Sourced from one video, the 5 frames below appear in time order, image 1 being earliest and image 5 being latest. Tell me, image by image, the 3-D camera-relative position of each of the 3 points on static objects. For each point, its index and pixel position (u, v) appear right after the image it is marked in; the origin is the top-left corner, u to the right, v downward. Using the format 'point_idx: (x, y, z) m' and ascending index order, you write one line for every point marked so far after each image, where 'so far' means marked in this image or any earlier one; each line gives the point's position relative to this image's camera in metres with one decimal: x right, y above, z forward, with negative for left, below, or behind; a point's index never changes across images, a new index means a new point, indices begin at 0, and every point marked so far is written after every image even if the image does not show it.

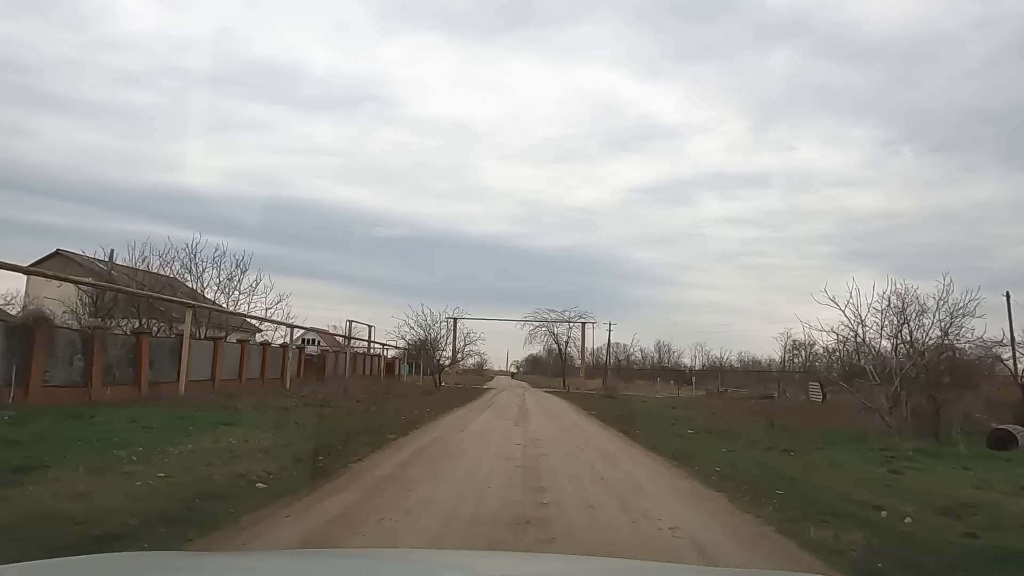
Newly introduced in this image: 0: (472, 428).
0: (-0.9, -3.3, +16.3) m
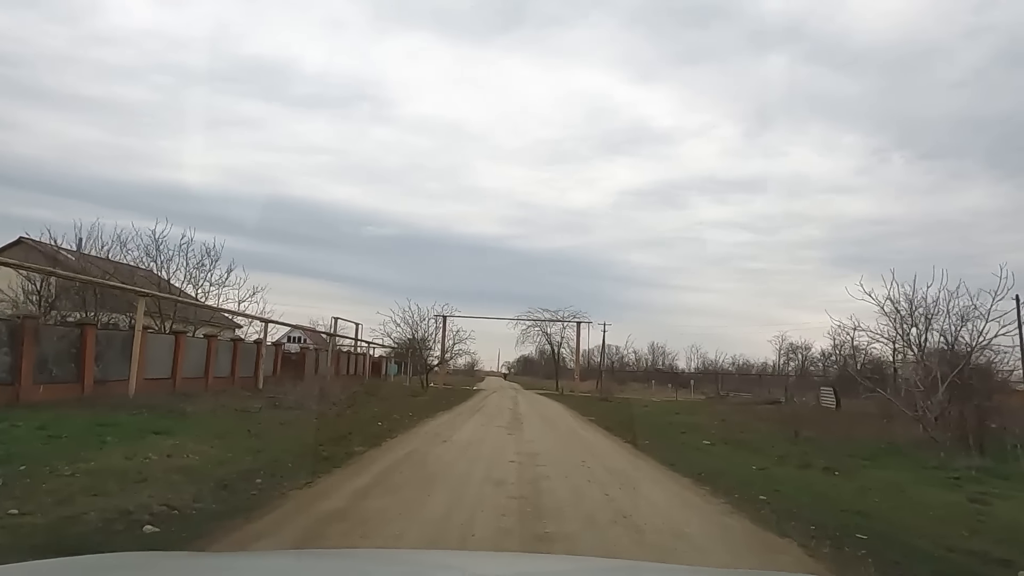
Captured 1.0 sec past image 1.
0: (-1.1, -3.0, +14.0) m
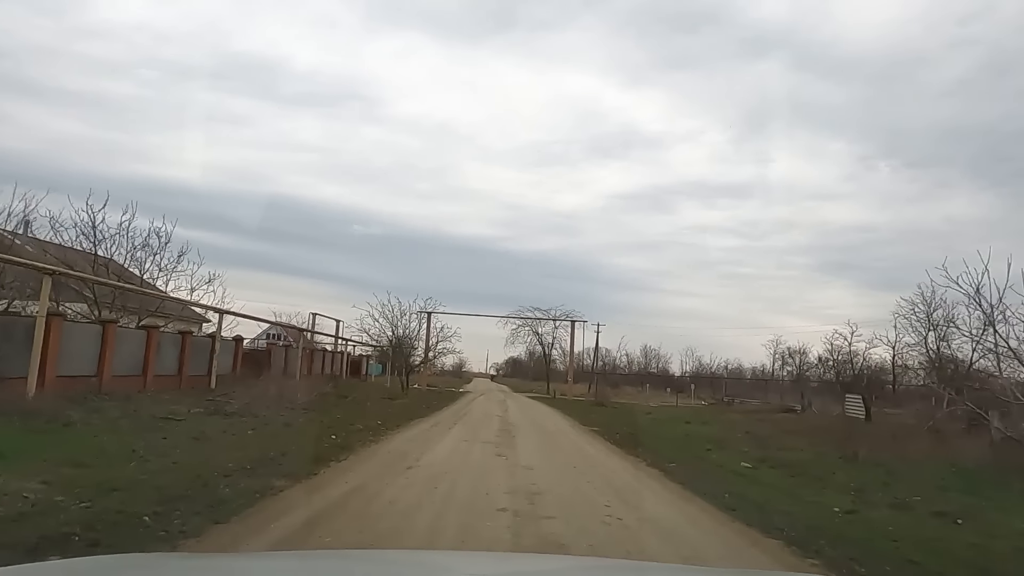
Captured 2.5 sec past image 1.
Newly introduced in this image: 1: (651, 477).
0: (-1.3, -2.6, +10.5) m
1: (+2.1, -2.9, +10.6) m
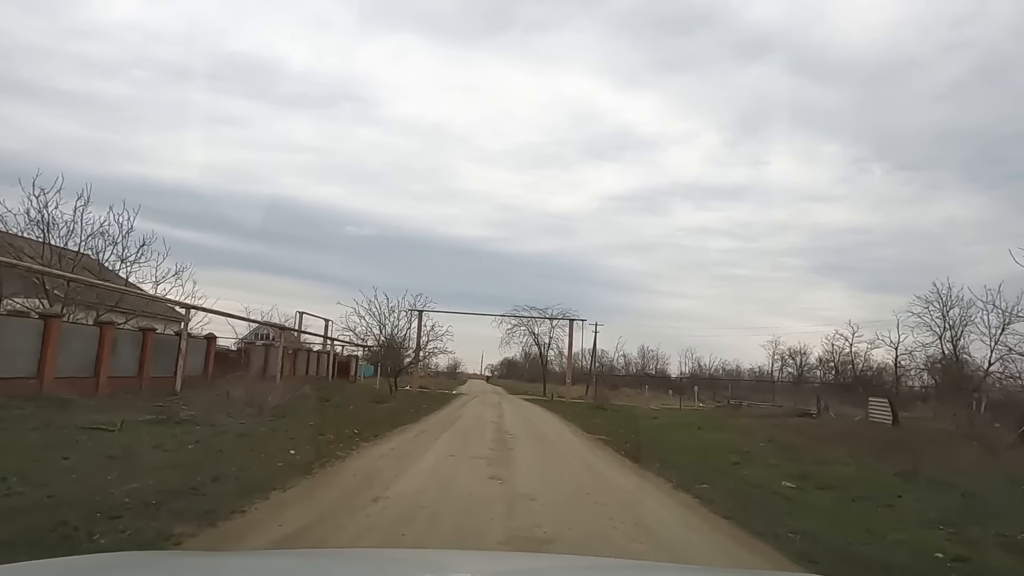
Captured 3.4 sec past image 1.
0: (-1.3, -2.4, +8.3) m
1: (+2.1, -2.7, +8.4) m
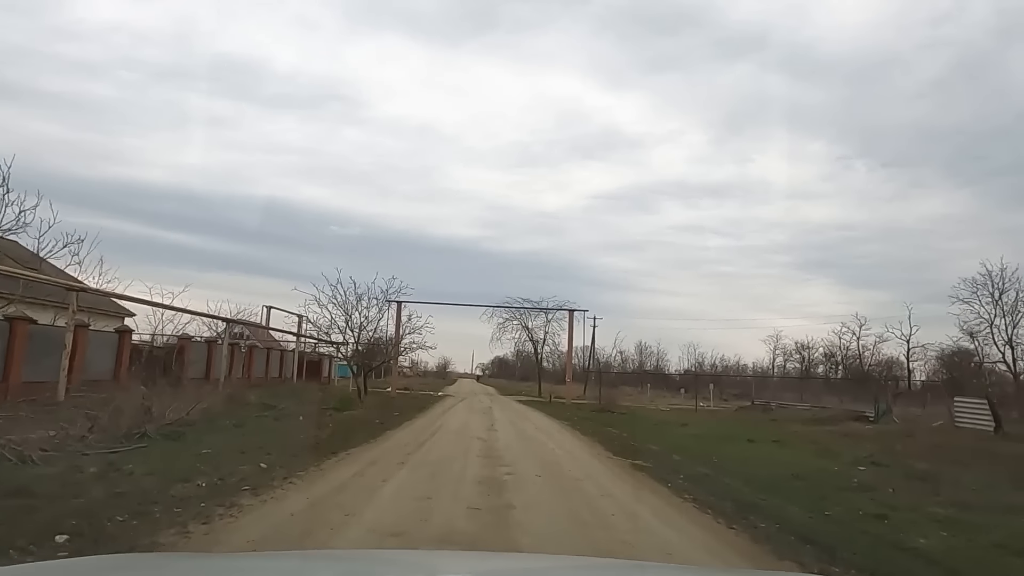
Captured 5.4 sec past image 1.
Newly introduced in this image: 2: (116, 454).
0: (-1.2, -1.7, +2.8) m
1: (+2.2, -2.0, +3.0) m
2: (-5.6, -2.4, +9.9) m
